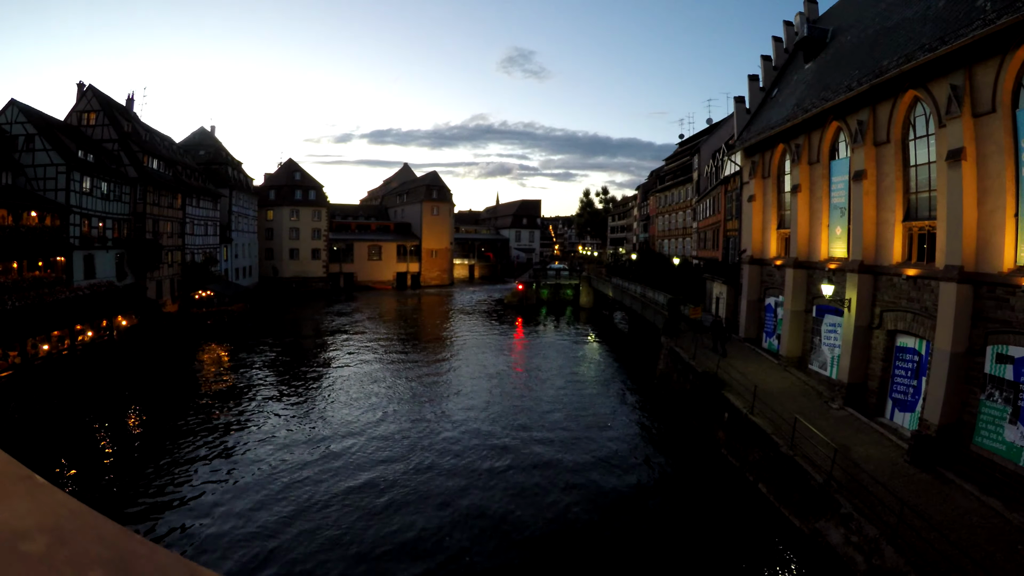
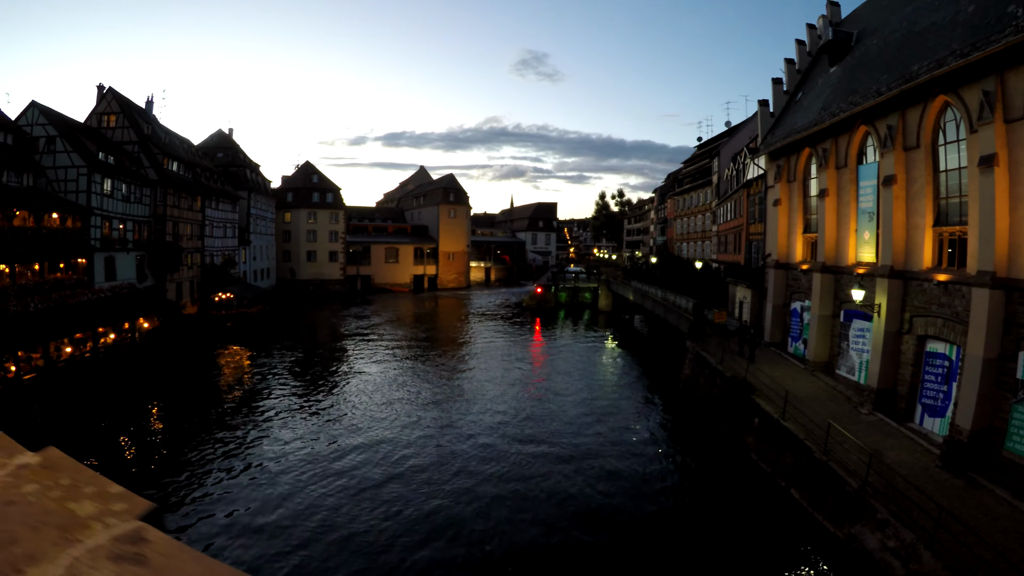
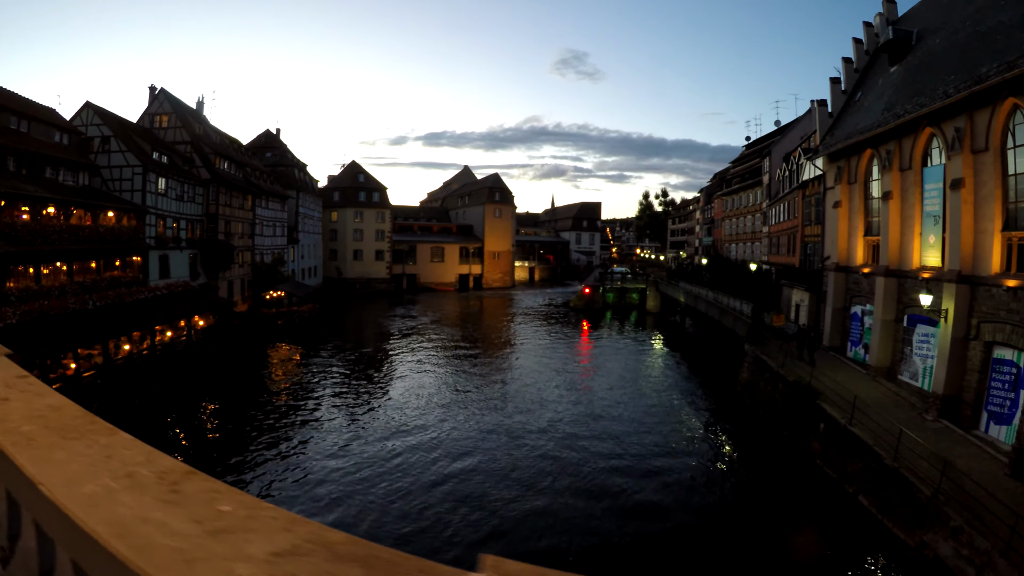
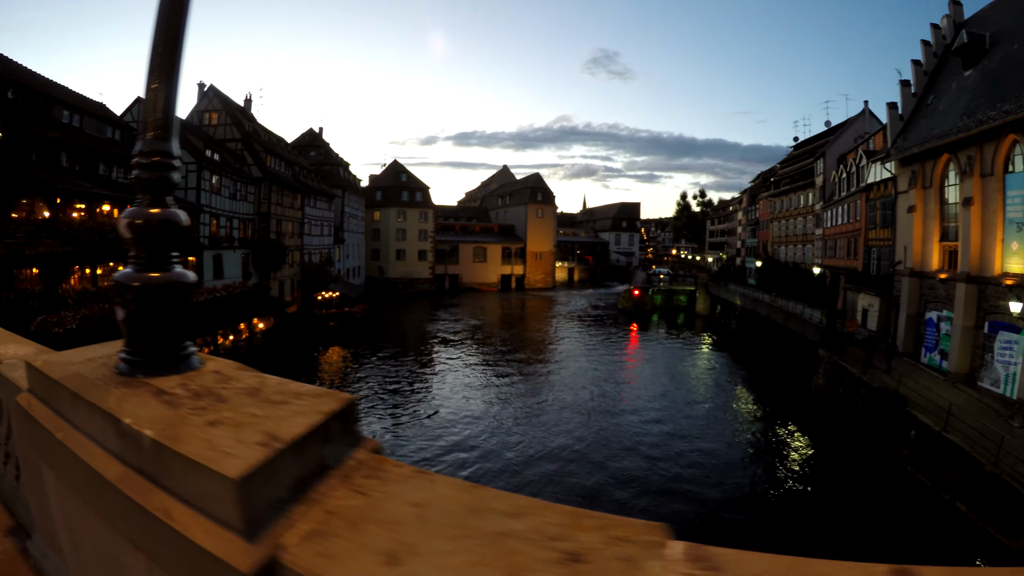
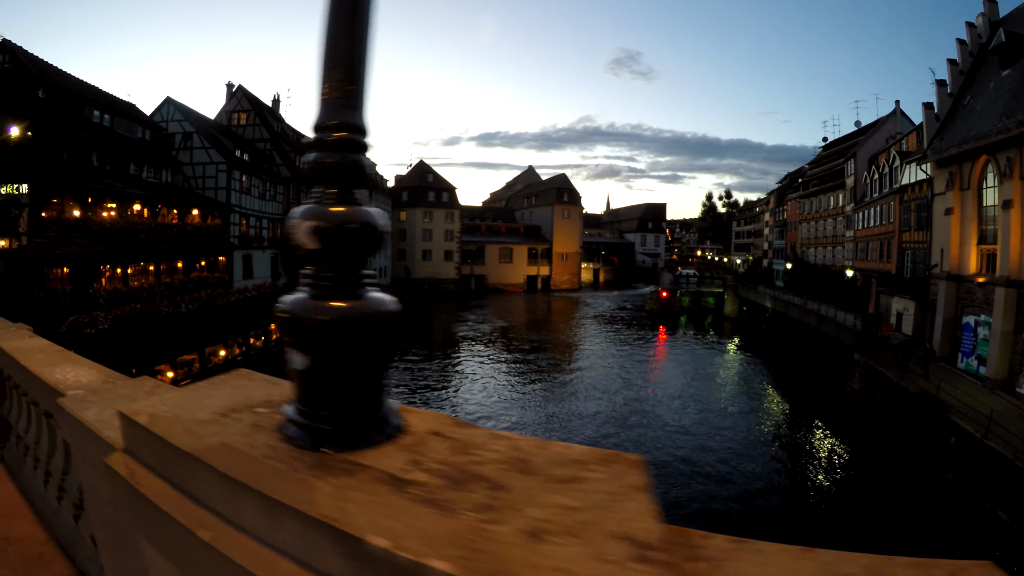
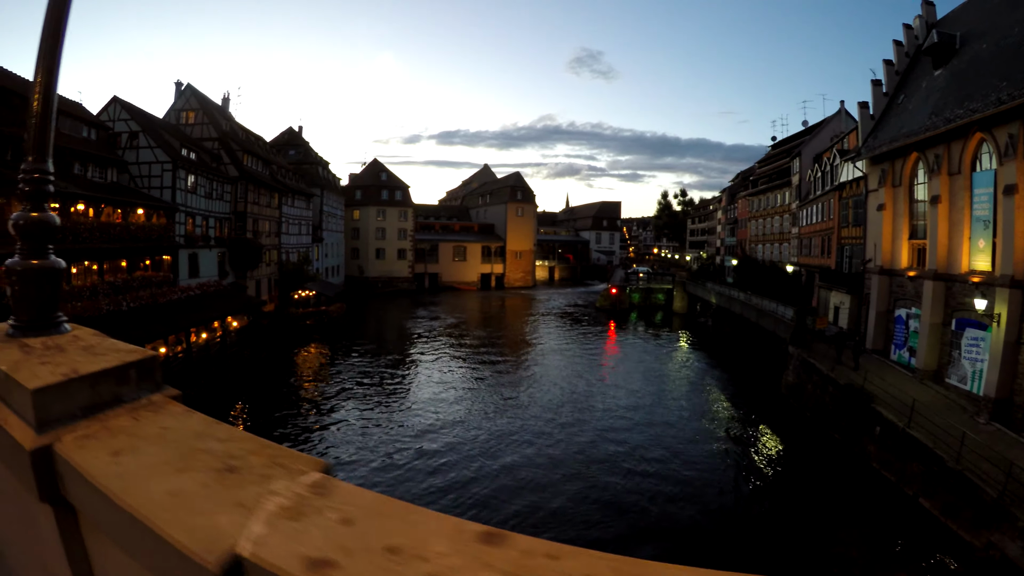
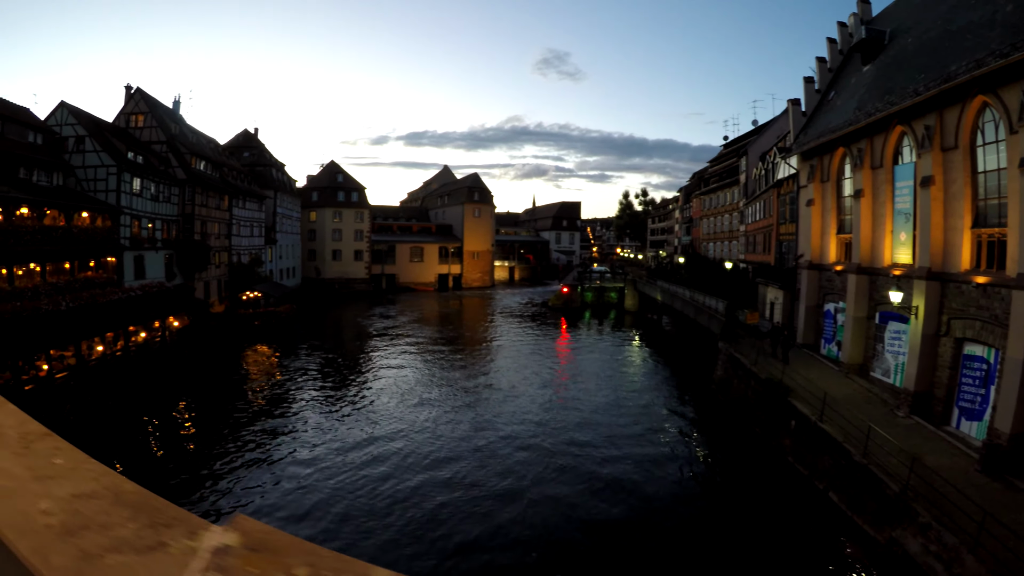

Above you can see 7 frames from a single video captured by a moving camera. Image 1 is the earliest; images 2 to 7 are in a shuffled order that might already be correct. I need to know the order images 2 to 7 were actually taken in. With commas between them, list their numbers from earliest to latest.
2, 7, 3, 6, 4, 5
